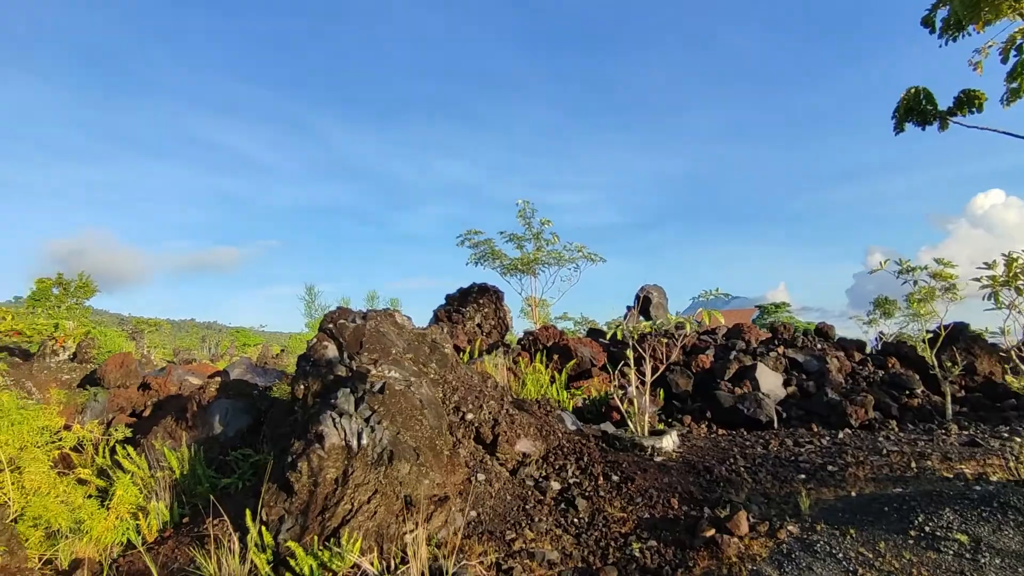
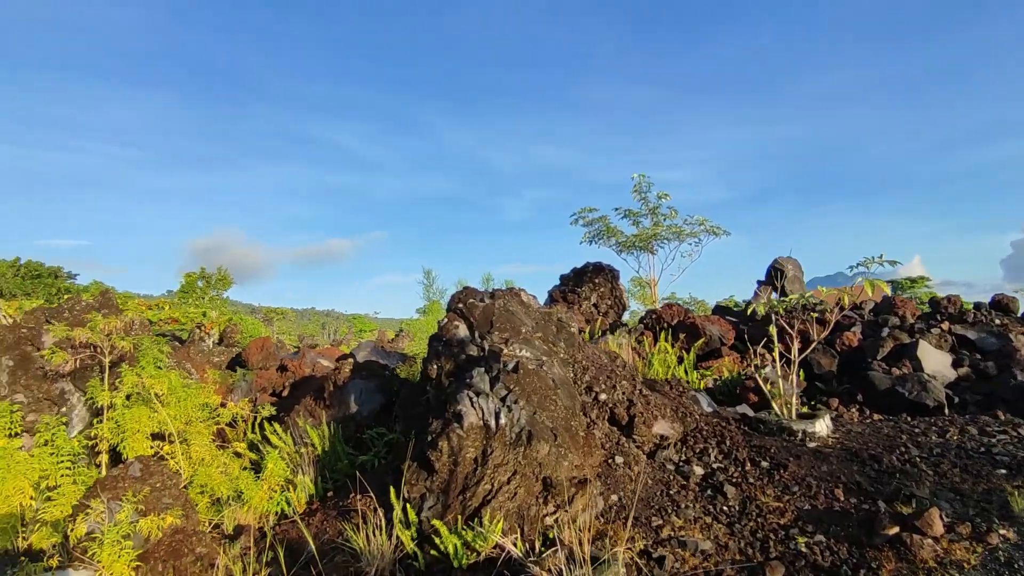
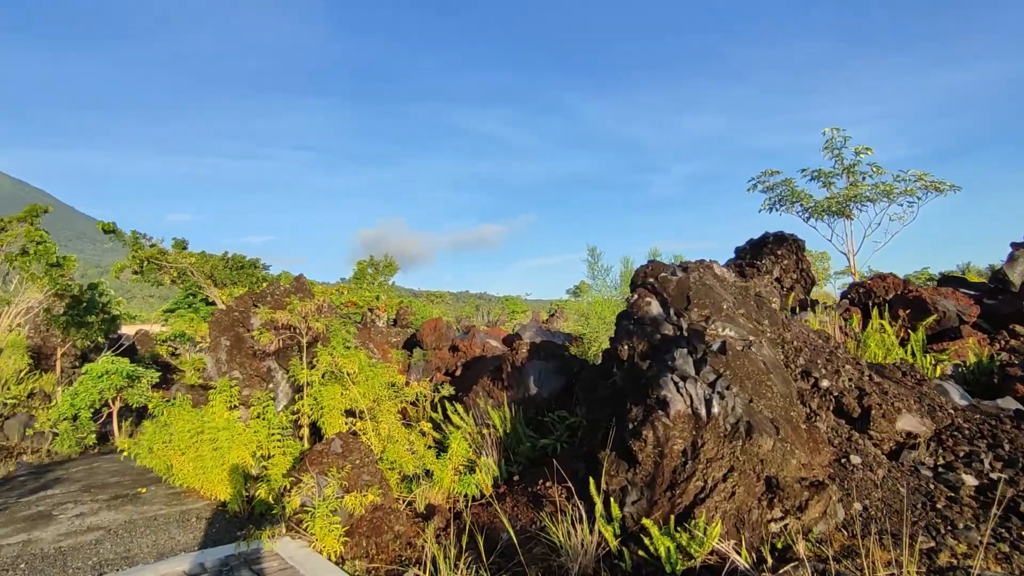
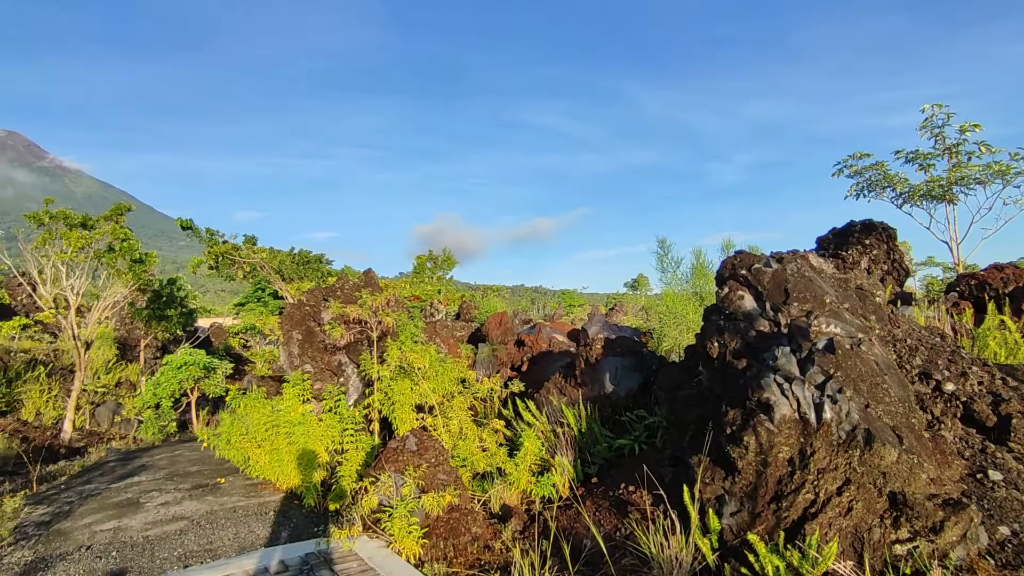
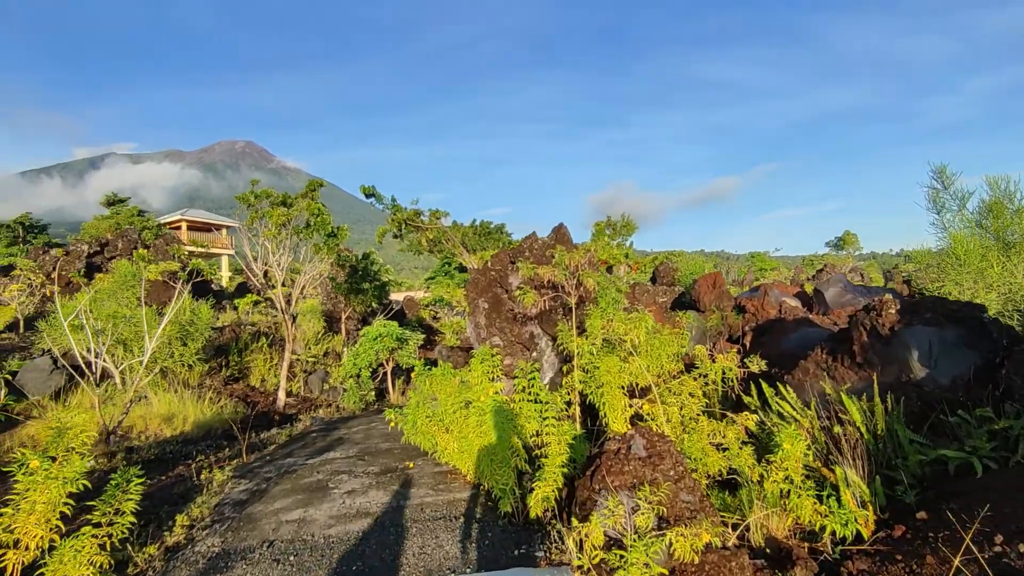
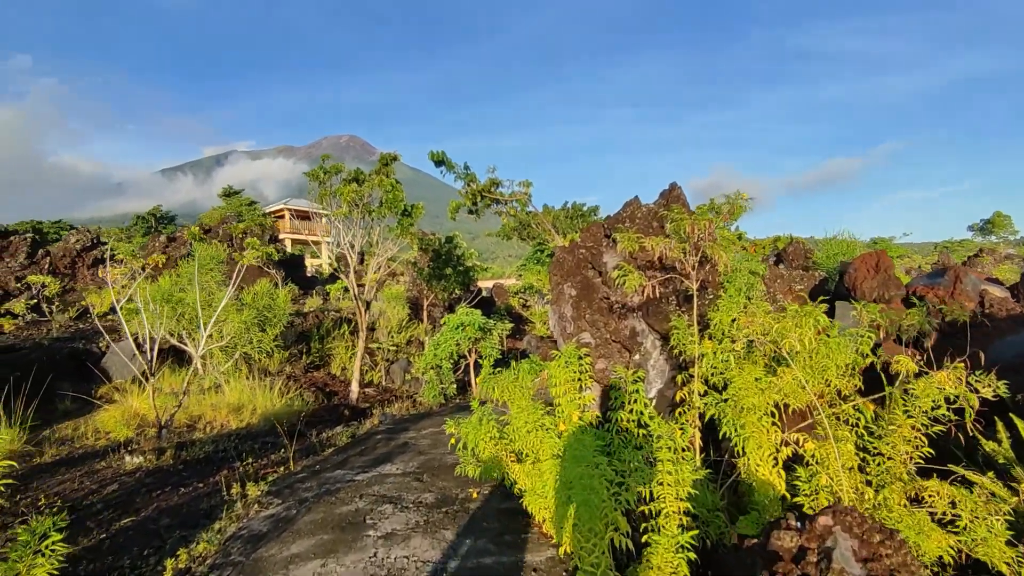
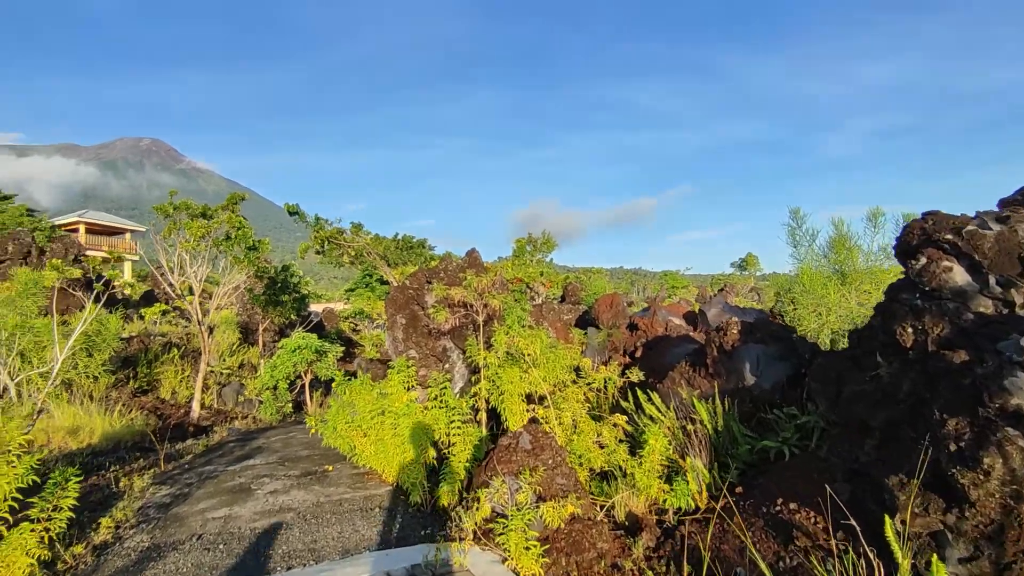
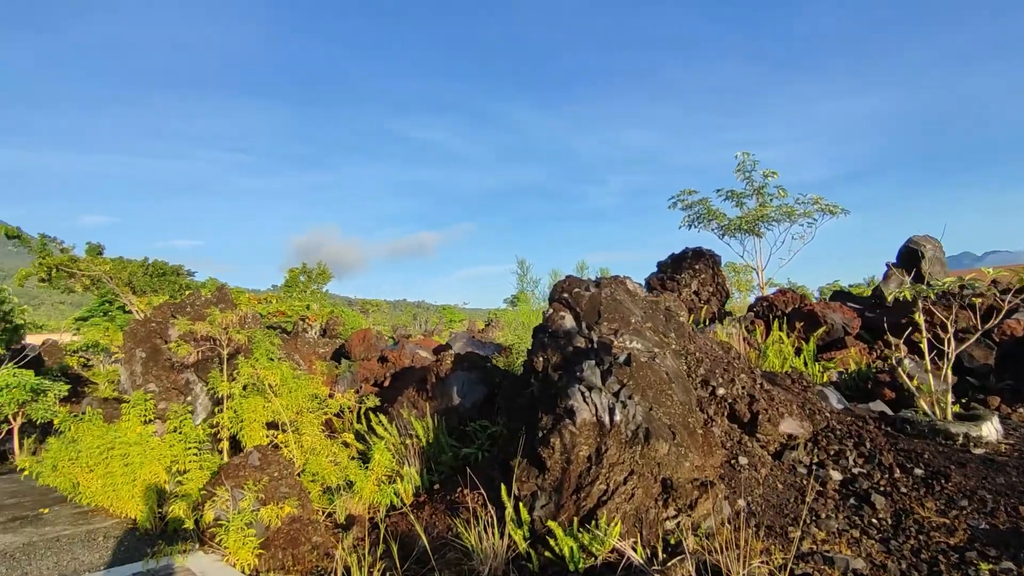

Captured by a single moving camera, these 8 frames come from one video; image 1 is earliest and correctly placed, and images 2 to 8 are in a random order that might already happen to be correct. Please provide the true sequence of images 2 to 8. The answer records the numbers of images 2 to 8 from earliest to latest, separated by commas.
2, 8, 3, 4, 7, 5, 6
